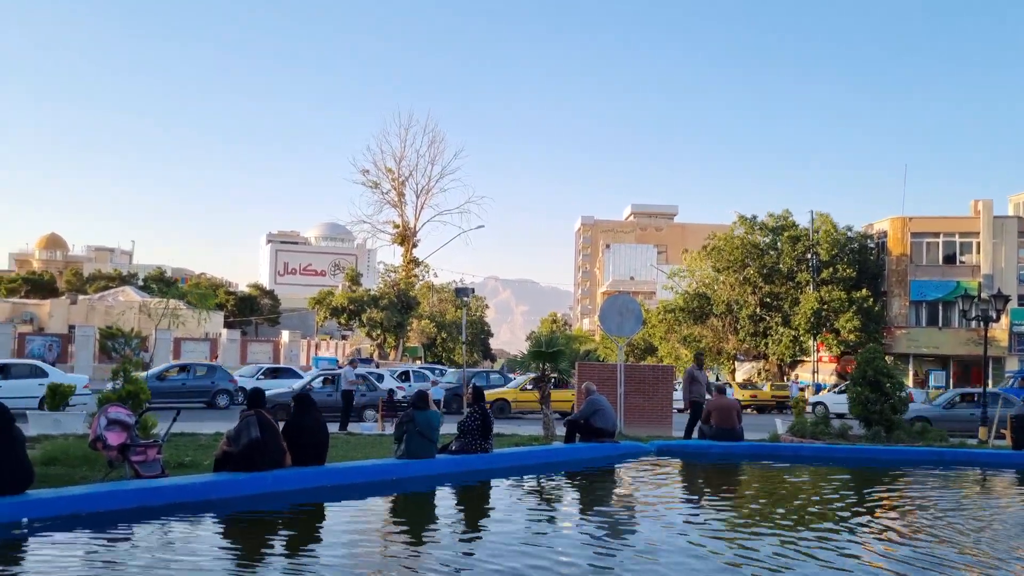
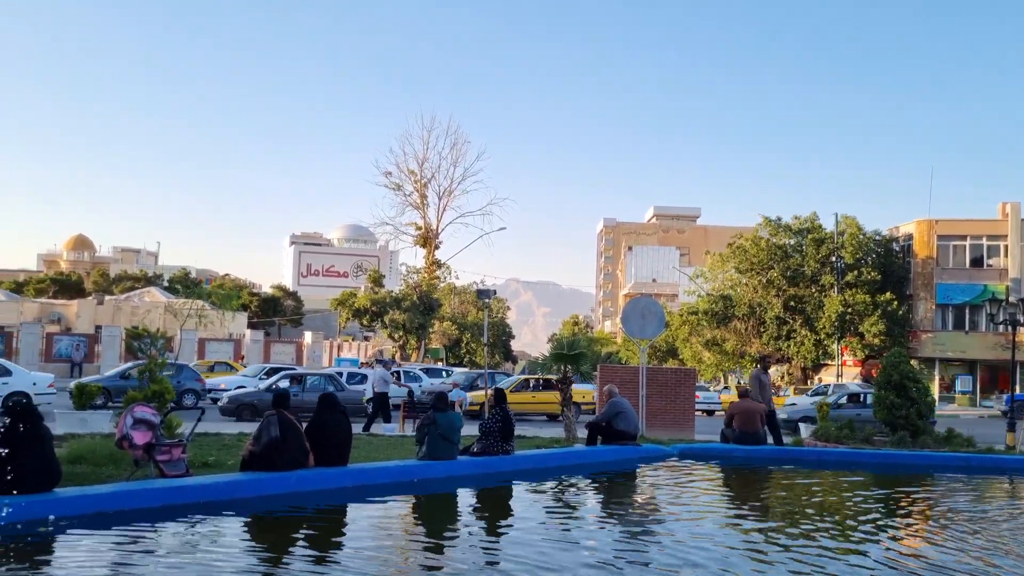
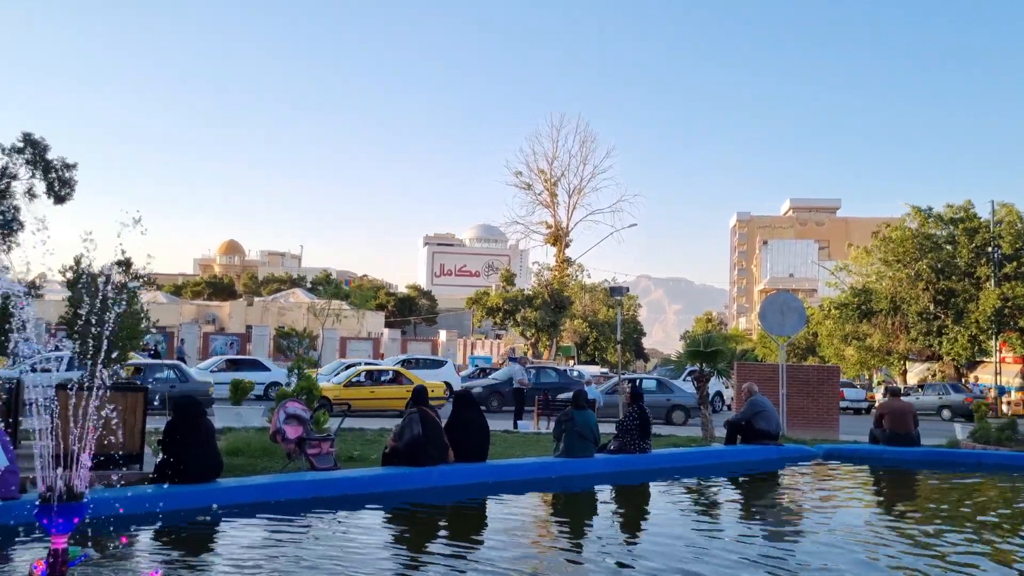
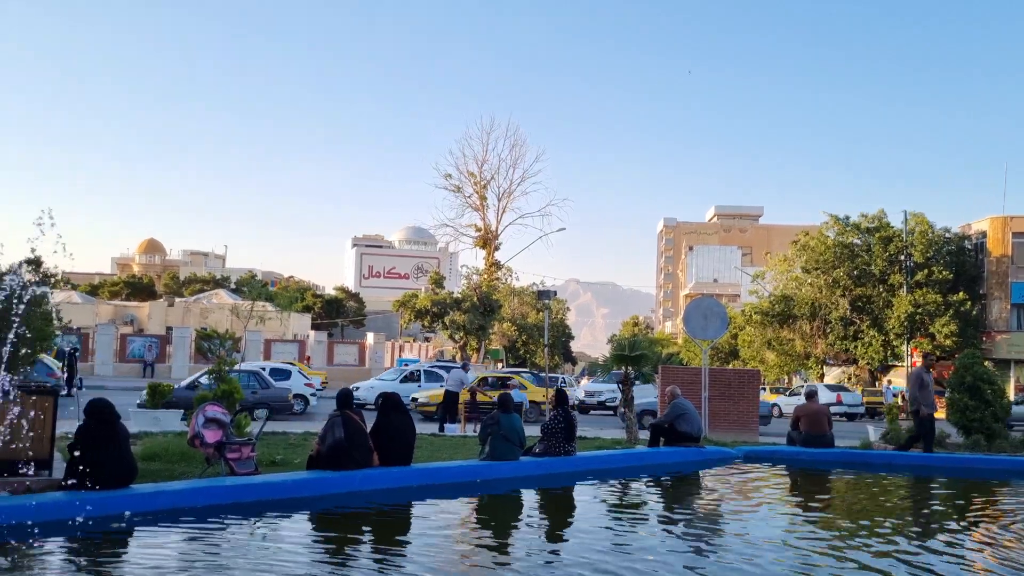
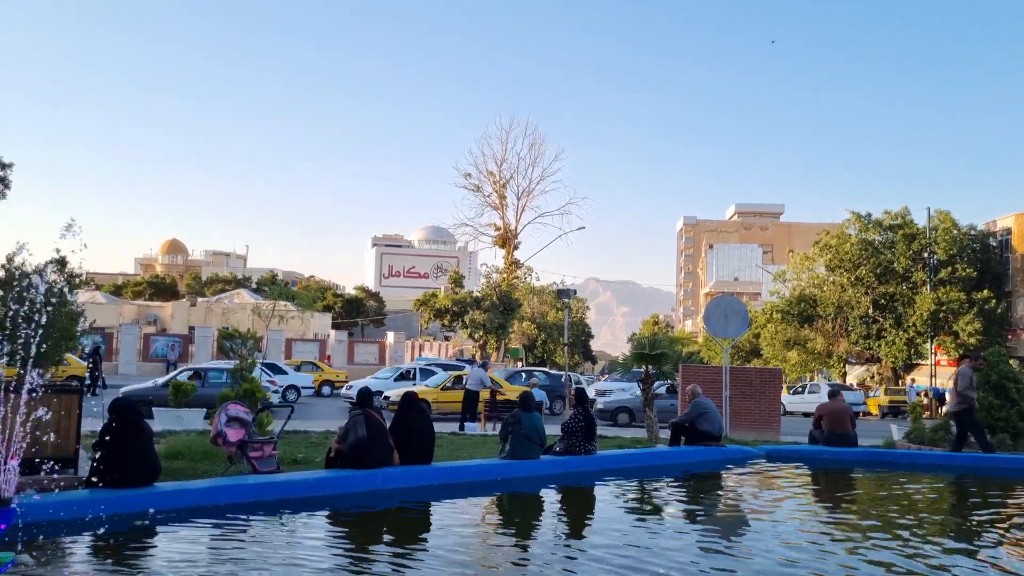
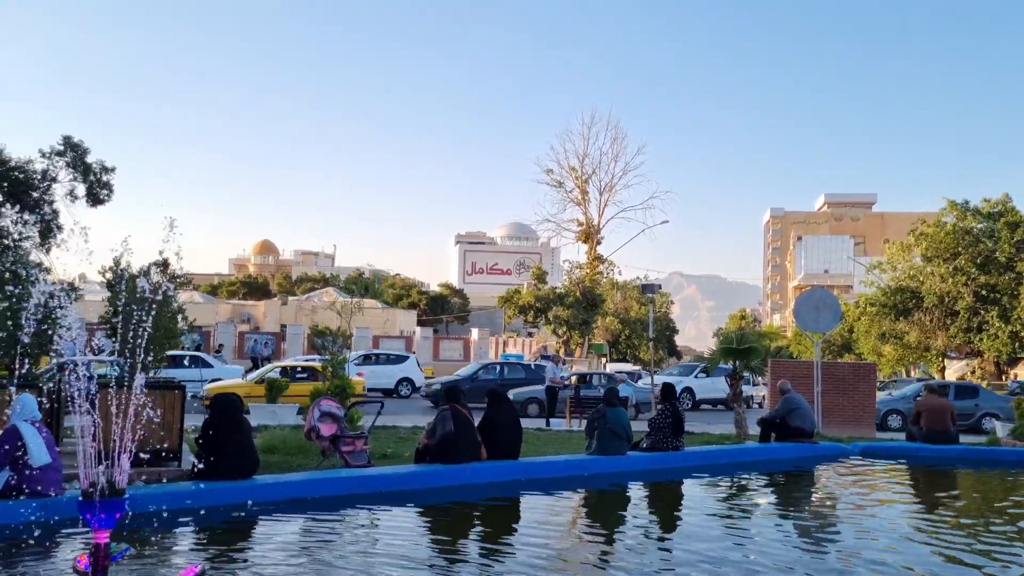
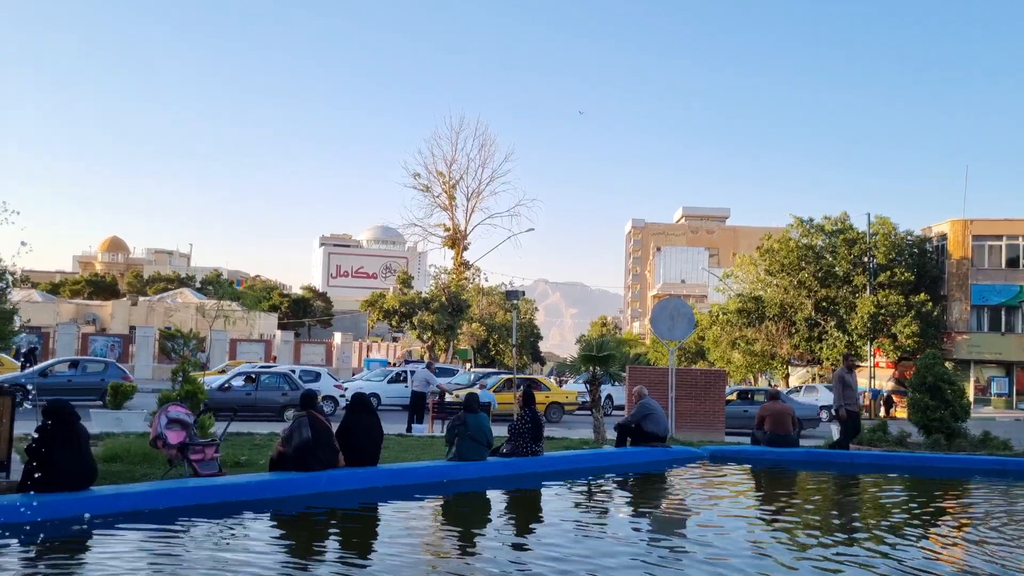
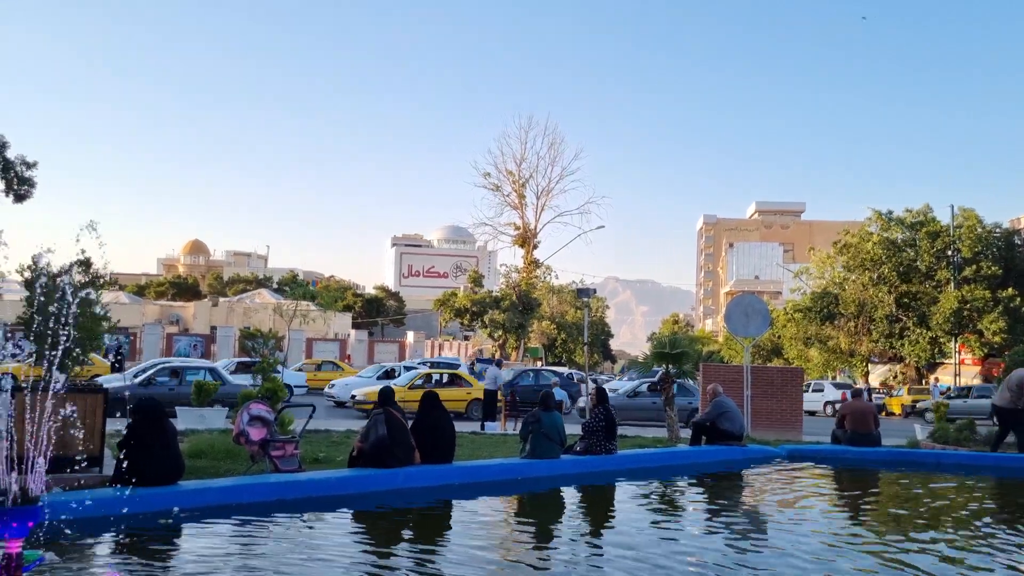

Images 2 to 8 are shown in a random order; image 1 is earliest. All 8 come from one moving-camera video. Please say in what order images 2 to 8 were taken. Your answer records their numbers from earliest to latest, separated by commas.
2, 7, 4, 5, 8, 3, 6
